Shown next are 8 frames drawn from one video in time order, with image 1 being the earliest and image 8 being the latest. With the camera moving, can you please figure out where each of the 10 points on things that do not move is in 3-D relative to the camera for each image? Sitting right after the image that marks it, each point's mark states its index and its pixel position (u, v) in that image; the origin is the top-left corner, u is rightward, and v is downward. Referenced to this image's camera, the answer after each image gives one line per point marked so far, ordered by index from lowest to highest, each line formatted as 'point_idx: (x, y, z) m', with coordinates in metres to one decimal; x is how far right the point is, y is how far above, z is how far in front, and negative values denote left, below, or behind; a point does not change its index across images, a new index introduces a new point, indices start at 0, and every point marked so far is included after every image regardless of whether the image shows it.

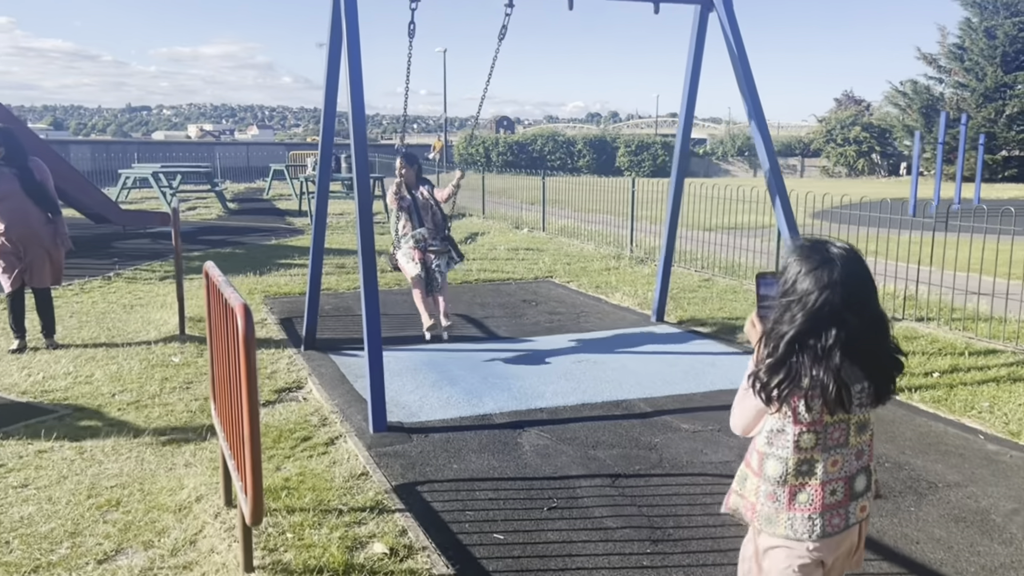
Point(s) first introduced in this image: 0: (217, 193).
0: (-6.5, +2.1, +19.5) m
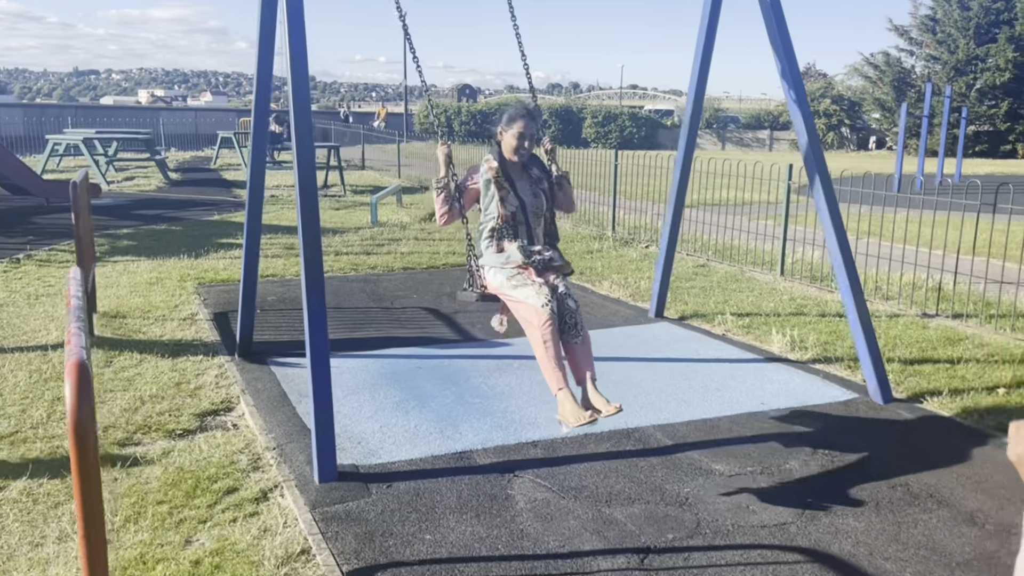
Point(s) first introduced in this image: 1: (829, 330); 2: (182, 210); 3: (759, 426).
0: (-7.2, +2.5, +18.0) m
1: (+2.2, -0.3, +6.1) m
2: (-4.9, +1.2, +13.0) m
3: (+1.2, -0.7, +4.4) m
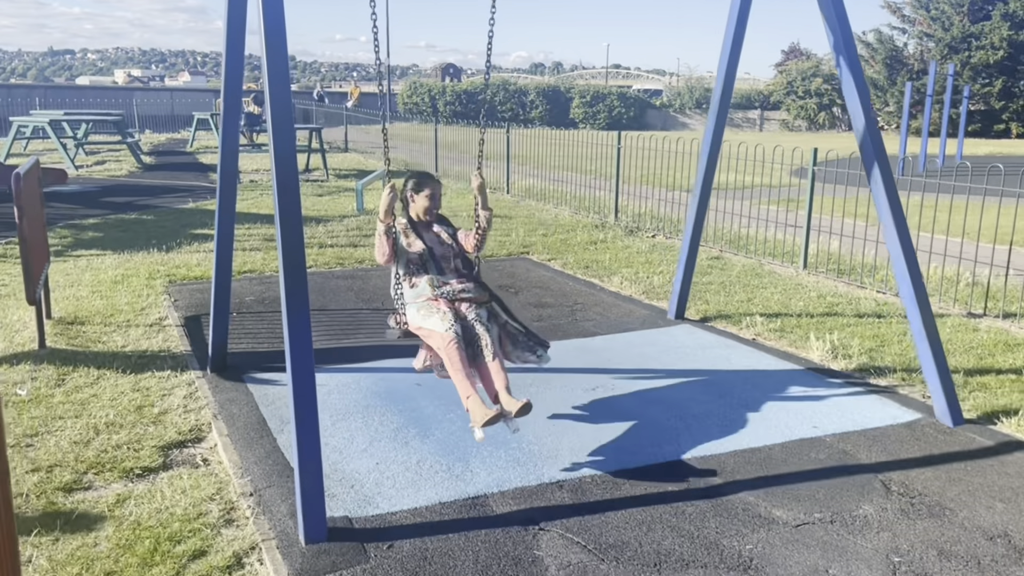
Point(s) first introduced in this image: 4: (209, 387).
0: (-7.4, +2.8, +17.1) m
1: (+2.2, -0.3, +5.5) m
2: (-4.9, +1.3, +12.2) m
3: (+1.3, -0.7, +3.8) m
4: (-1.6, -0.5, +4.6) m
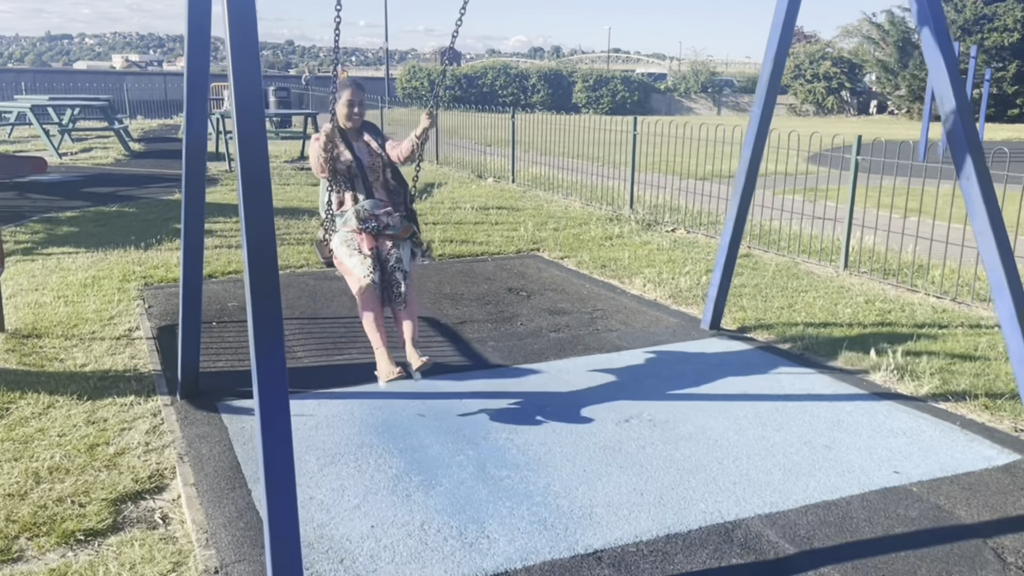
0: (-7.3, +2.9, +16.4) m
1: (+2.3, -0.3, +4.8) m
2: (-4.9, +1.3, +11.5) m
3: (+1.4, -0.8, +3.1) m
4: (-1.5, -0.6, +3.9) m
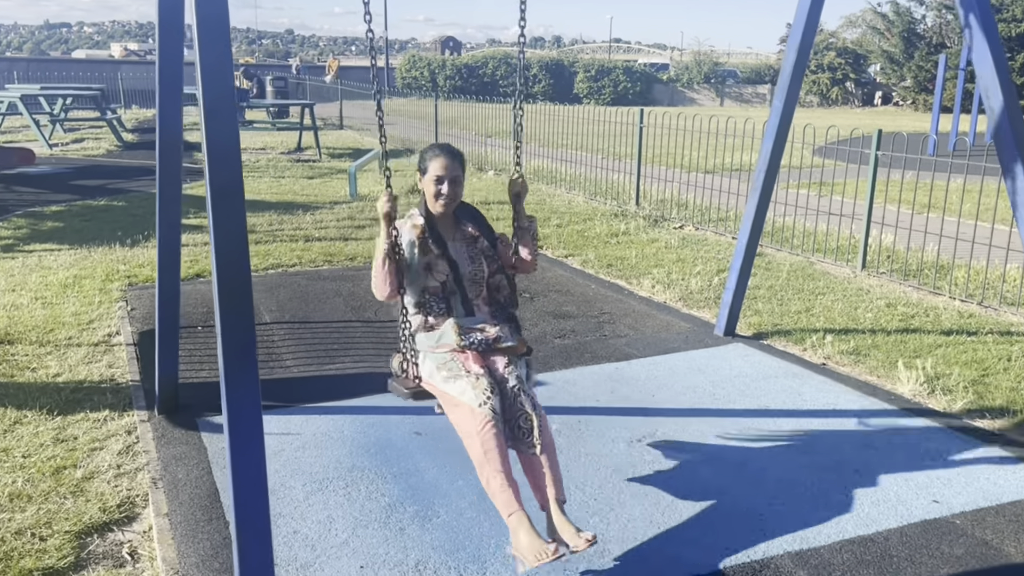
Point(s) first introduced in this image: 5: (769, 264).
0: (-7.3, +3.0, +16.1) m
1: (+2.3, -0.4, +4.5) m
2: (-4.8, +1.4, +11.2) m
3: (+1.4, -0.9, +2.8) m
4: (-1.5, -0.6, +3.6) m
5: (+1.9, +0.2, +6.7) m
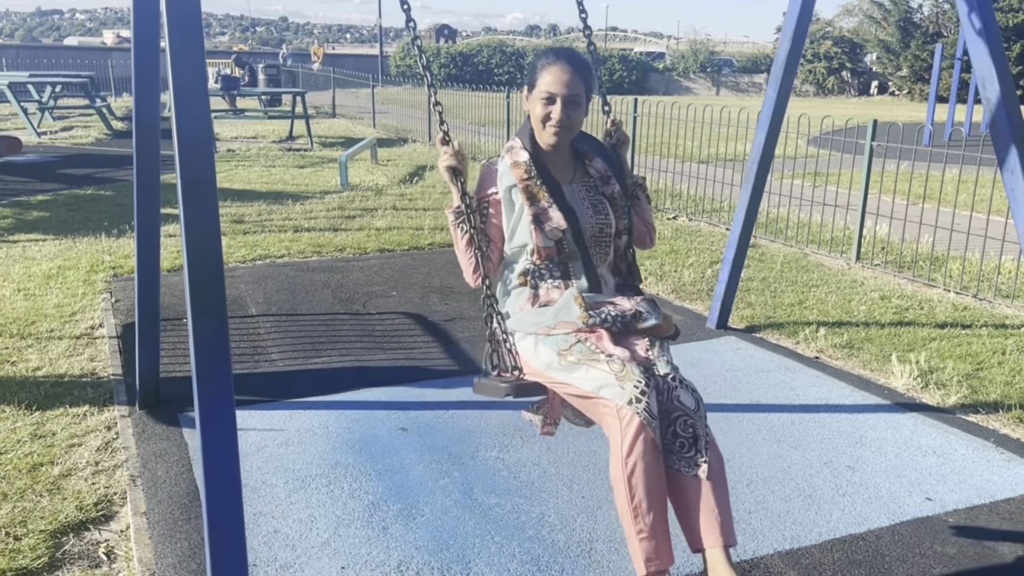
0: (-7.4, +3.2, +15.9) m
1: (+2.3, -0.3, +4.5) m
2: (-4.9, +1.5, +11.1) m
3: (+1.4, -0.8, +2.8) m
4: (-1.5, -0.6, +3.6) m
5: (+1.9, +0.2, +6.6) m
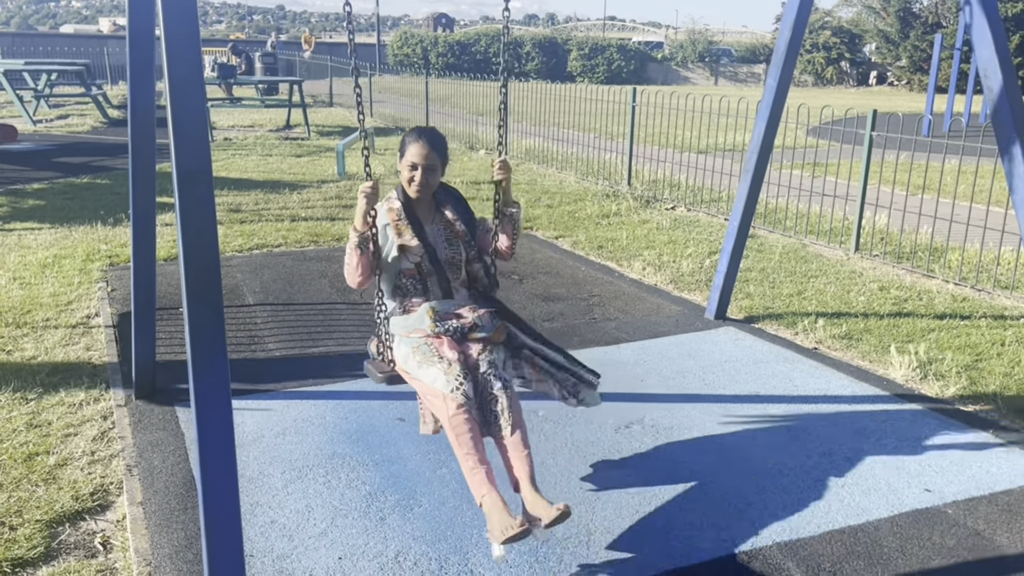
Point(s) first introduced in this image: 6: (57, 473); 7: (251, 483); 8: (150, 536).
0: (-7.4, +3.4, +15.8) m
1: (+2.3, -0.3, +4.5) m
2: (-5.0, +1.6, +11.1) m
3: (+1.4, -0.8, +2.8) m
4: (-1.5, -0.5, +3.6) m
5: (+1.9, +0.3, +6.6) m
6: (-1.6, -0.7, +3.2) m
7: (-0.9, -0.7, +3.1) m
8: (-1.1, -0.8, +2.8) m
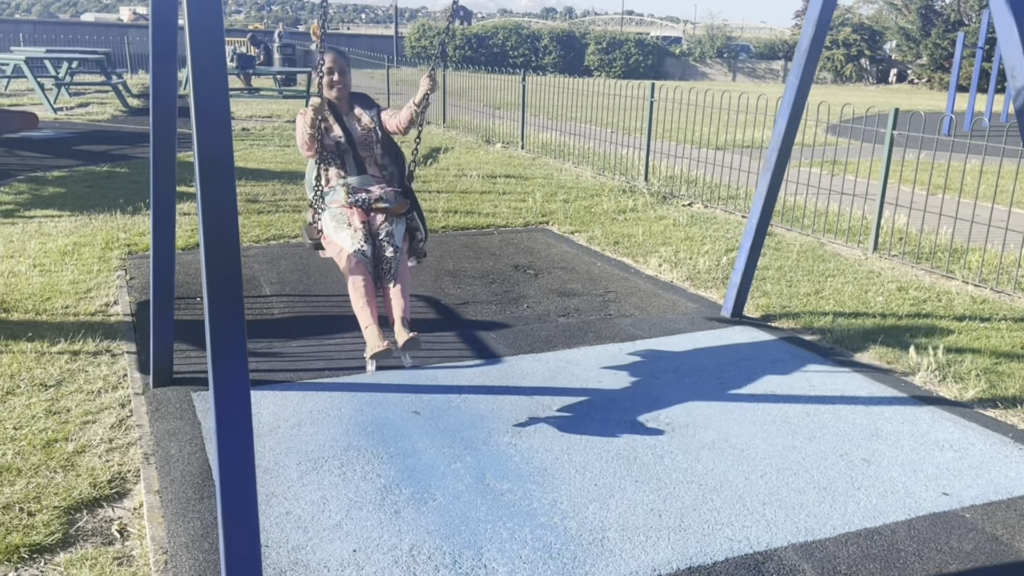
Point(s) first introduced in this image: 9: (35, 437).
0: (-7.1, +3.6, +15.9) m
1: (+2.3, -0.3, +4.4) m
2: (-4.8, +1.8, +11.1) m
3: (+1.4, -0.8, +2.7) m
4: (-1.5, -0.5, +3.6) m
5: (+2.0, +0.3, +6.6) m
6: (-1.6, -0.6, +3.2) m
7: (-0.9, -0.6, +3.1) m
8: (-1.1, -0.7, +2.8) m
9: (-1.8, -0.6, +3.3) m
